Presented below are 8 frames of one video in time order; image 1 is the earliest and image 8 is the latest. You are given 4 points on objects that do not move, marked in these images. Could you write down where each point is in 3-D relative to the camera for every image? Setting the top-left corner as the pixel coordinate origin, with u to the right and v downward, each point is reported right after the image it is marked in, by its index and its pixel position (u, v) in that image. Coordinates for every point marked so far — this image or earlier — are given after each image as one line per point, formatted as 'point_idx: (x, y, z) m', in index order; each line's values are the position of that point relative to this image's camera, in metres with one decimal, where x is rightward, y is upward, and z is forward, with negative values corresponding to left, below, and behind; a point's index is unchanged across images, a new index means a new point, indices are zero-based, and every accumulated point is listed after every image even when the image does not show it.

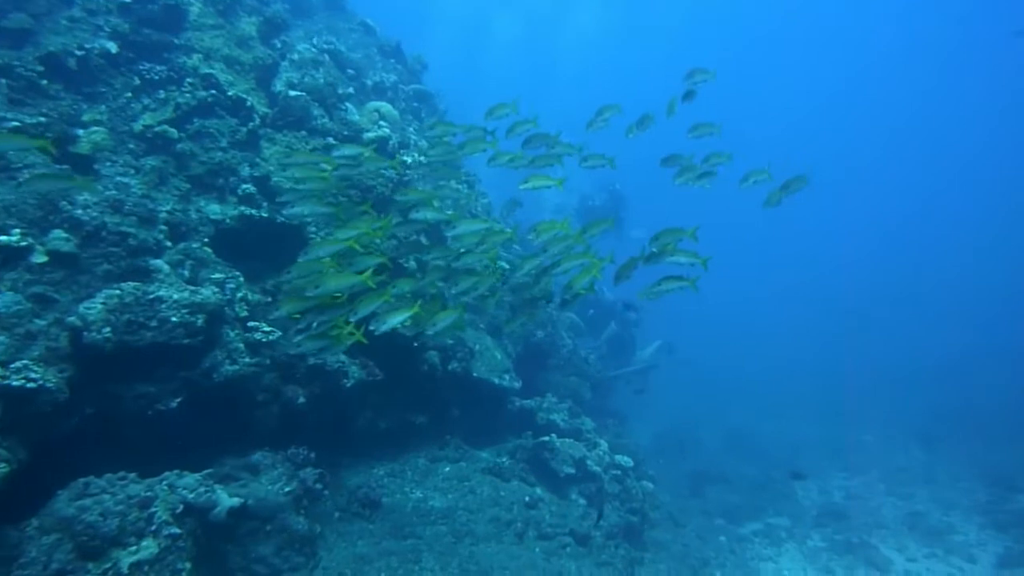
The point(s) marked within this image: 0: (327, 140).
0: (-2.5, +1.9, +9.1) m
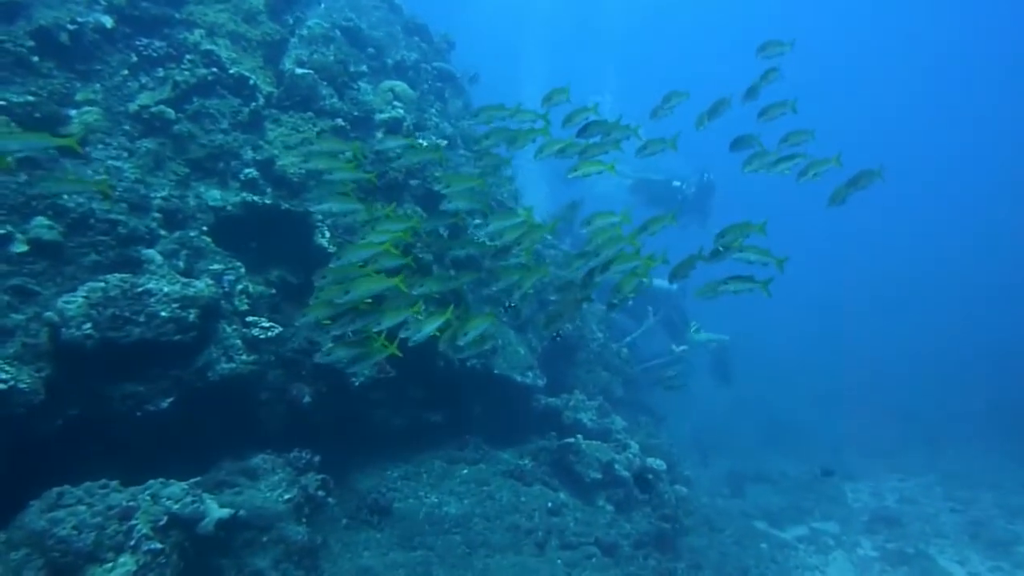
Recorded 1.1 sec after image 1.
0: (-2.2, +2.0, +8.5) m
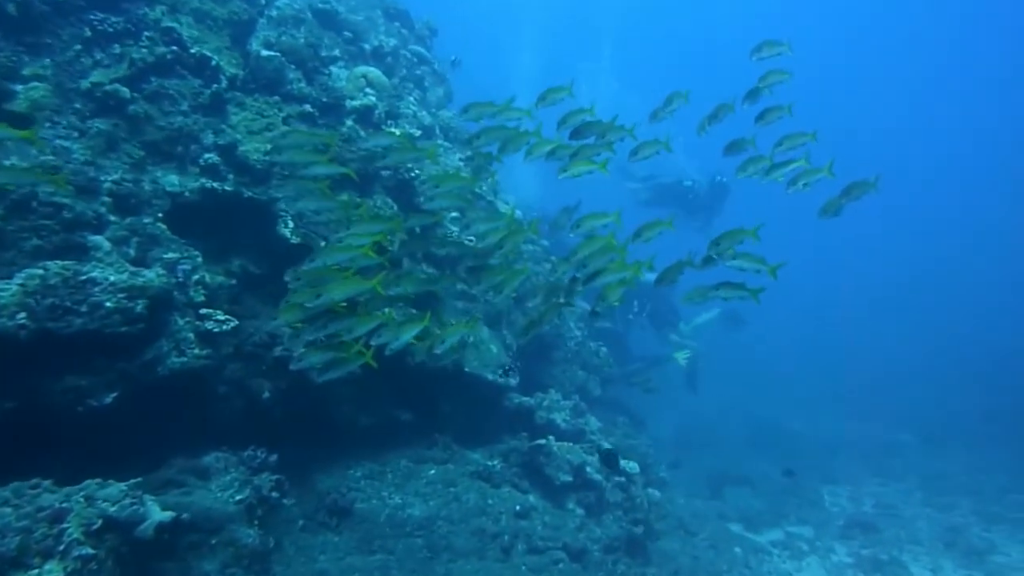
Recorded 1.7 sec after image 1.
0: (-2.5, +2.1, +8.2) m
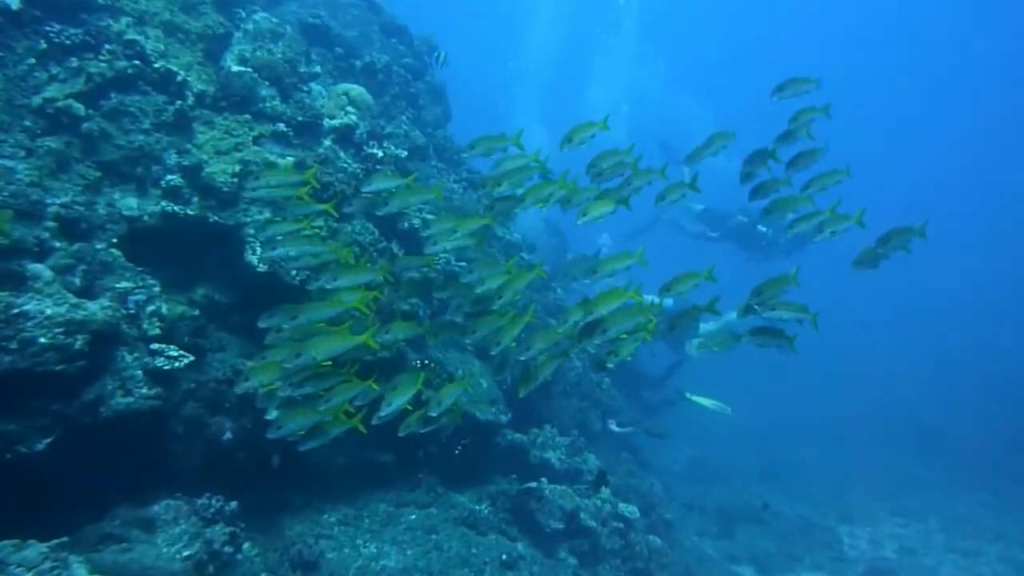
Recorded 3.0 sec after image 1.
0: (-2.6, +1.8, +7.7) m
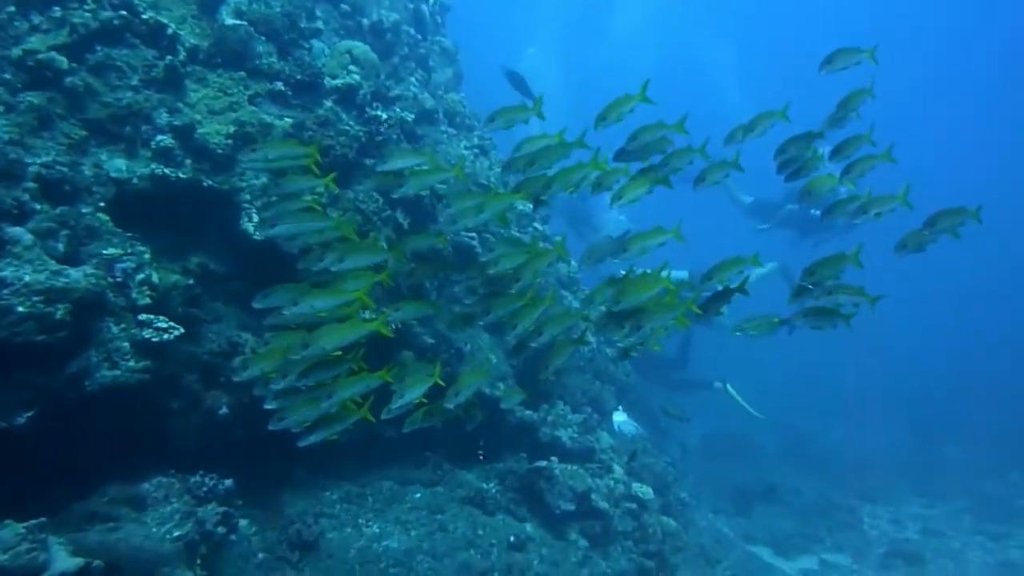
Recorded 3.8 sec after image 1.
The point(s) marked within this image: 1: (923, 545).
0: (-2.5, +2.1, +7.3) m
1: (+8.5, -5.3, +14.4) m
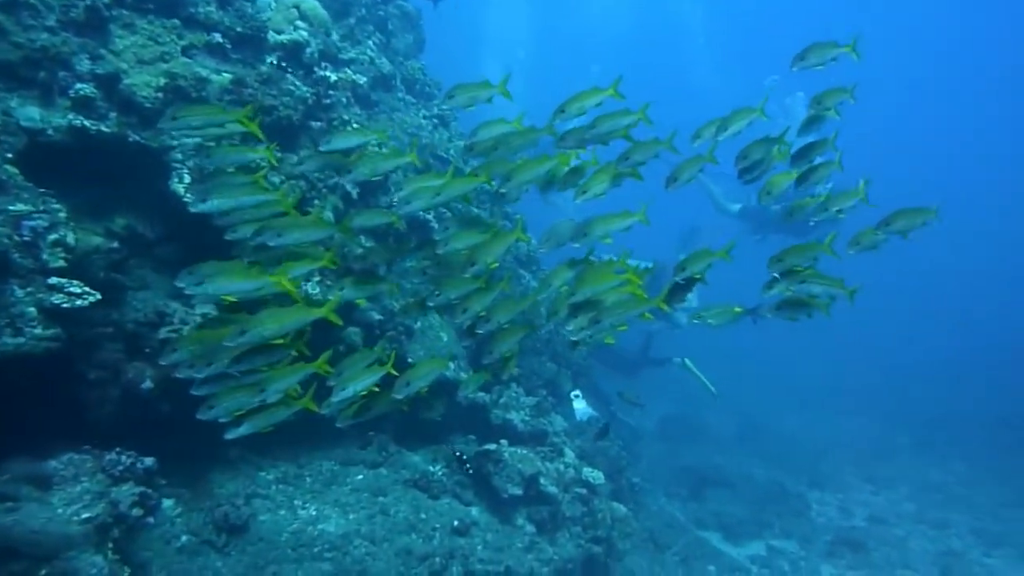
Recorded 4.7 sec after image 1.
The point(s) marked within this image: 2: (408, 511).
0: (-2.9, +2.4, +6.8) m
1: (+7.4, -5.2, +14.7) m
2: (-1.1, -2.5, +7.7) m
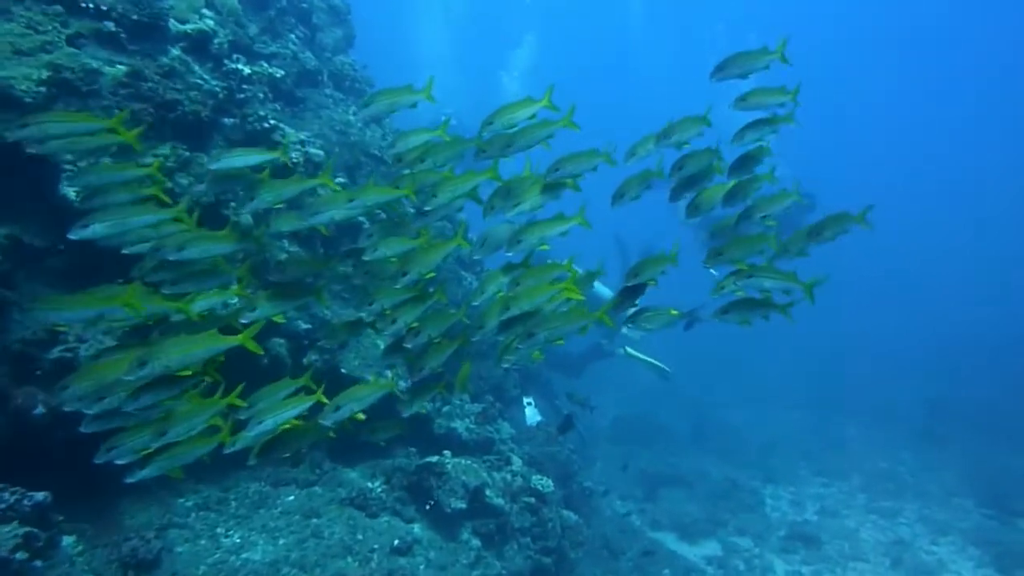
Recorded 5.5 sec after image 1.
0: (-3.6, +2.3, +6.2) m
1: (+6.5, -5.0, +14.7) m
2: (-1.8, -2.5, +7.2) m
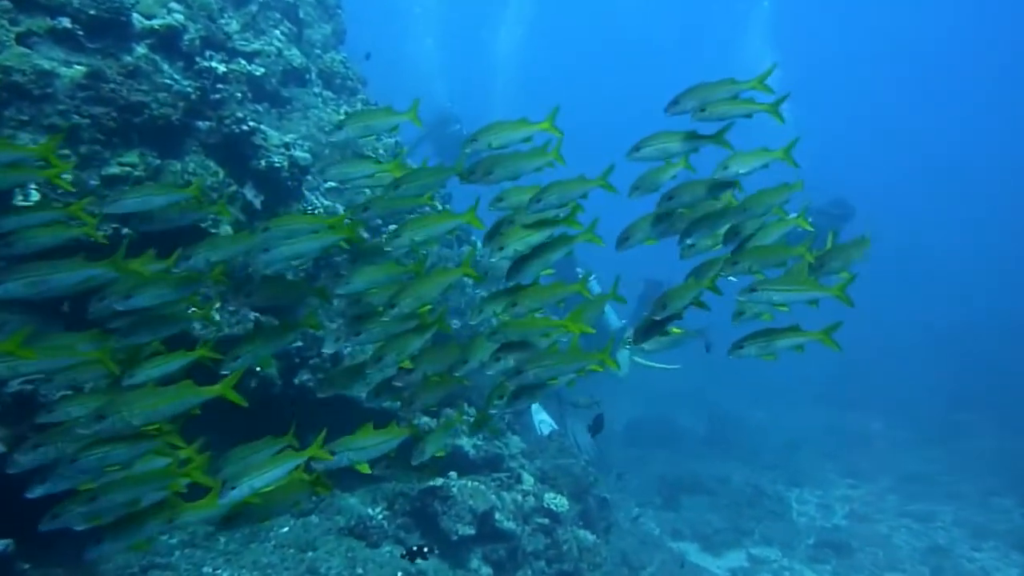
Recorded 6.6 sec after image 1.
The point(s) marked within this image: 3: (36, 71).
0: (-3.6, +2.1, +5.6) m
1: (+6.7, -4.9, +14.0) m
2: (-1.6, -2.7, +6.7) m
3: (-3.6, +1.6, +5.2) m
